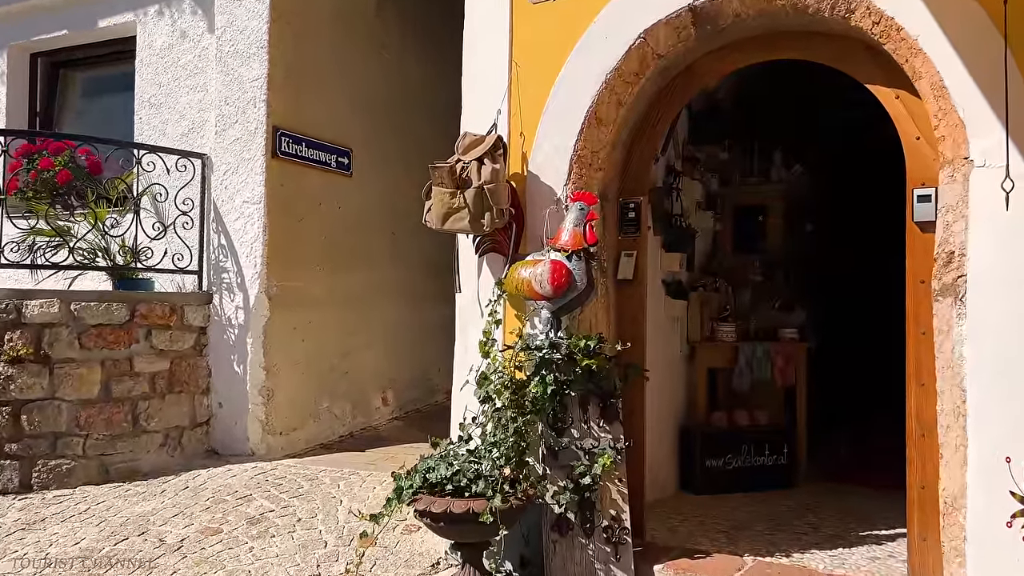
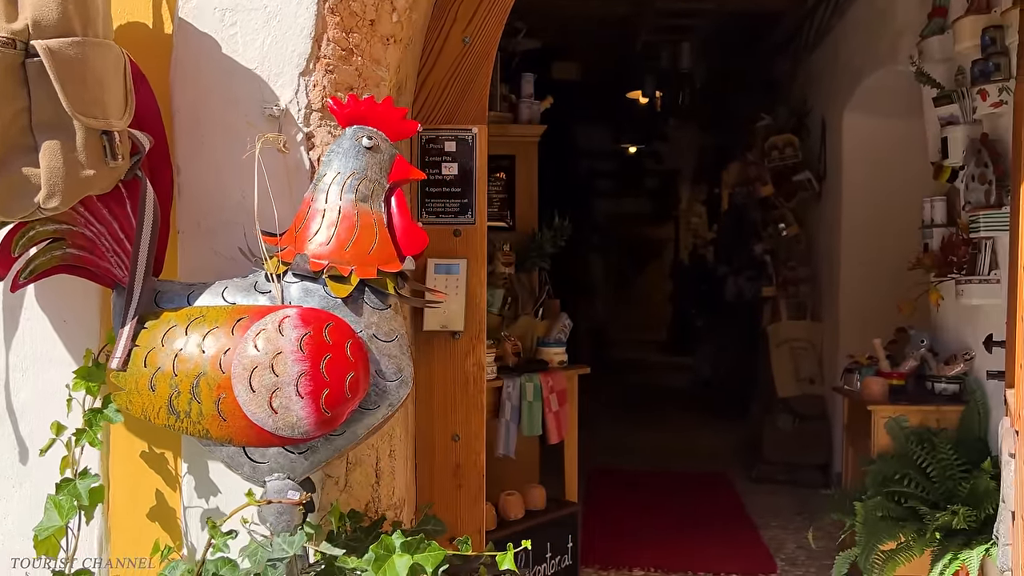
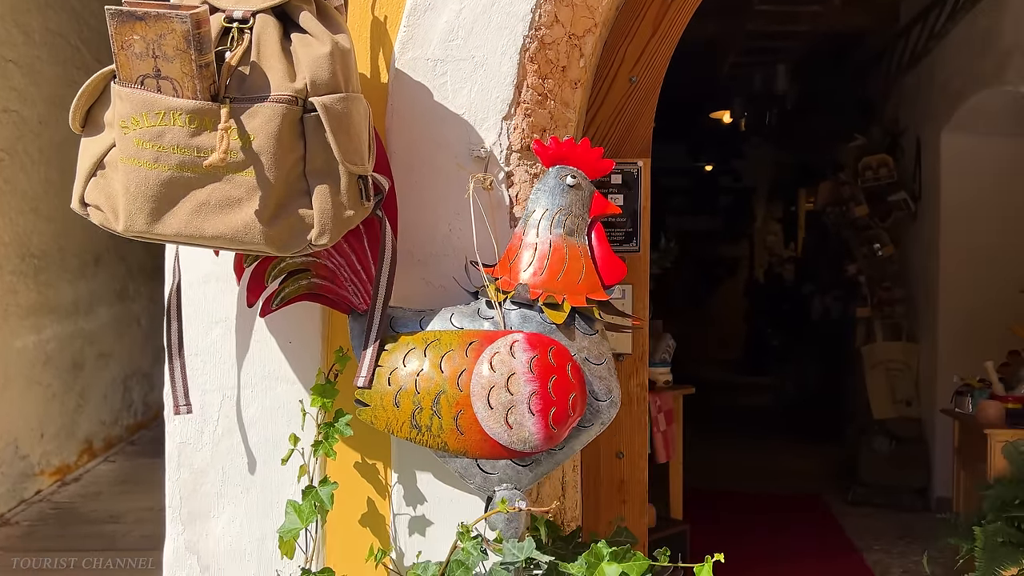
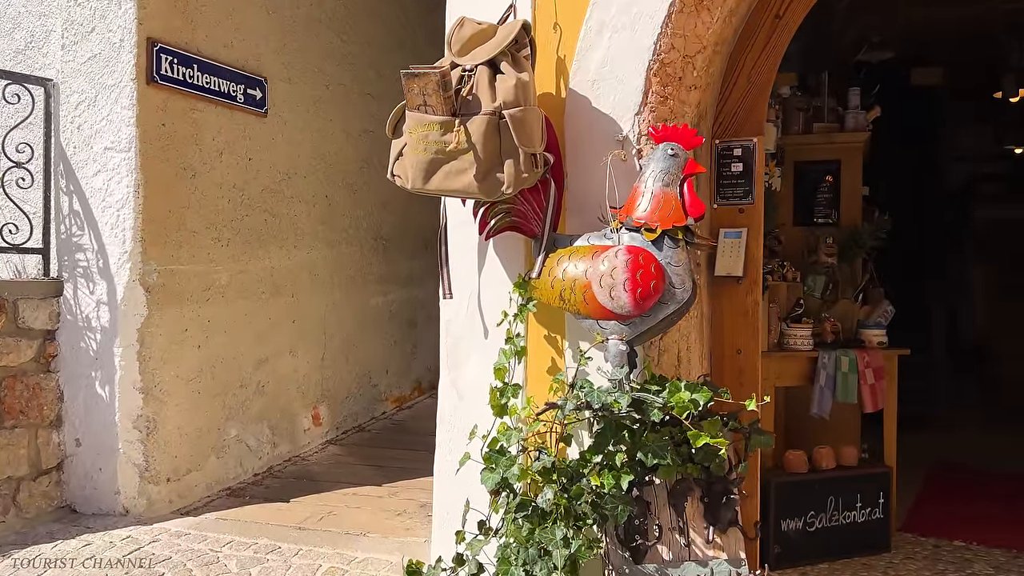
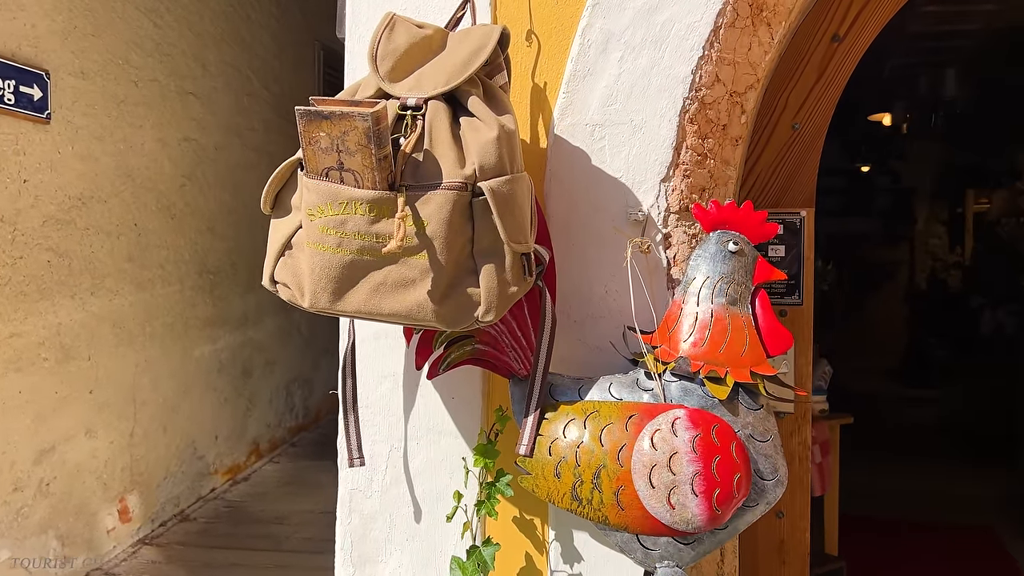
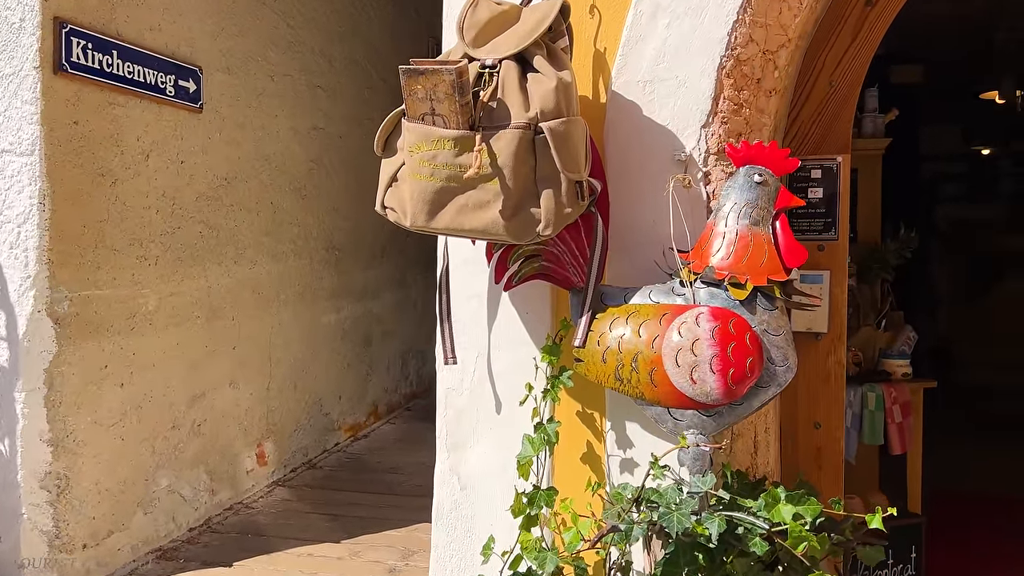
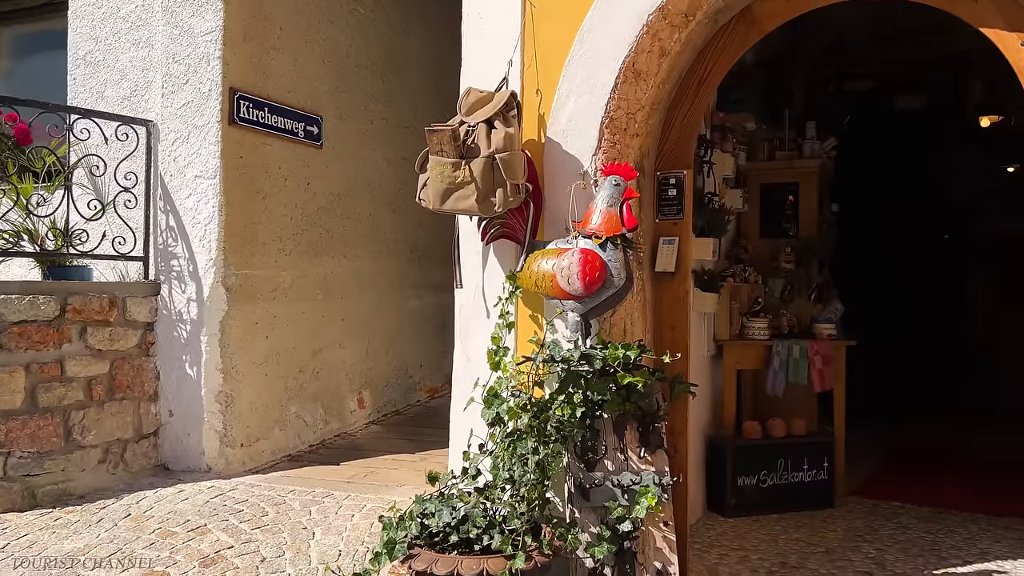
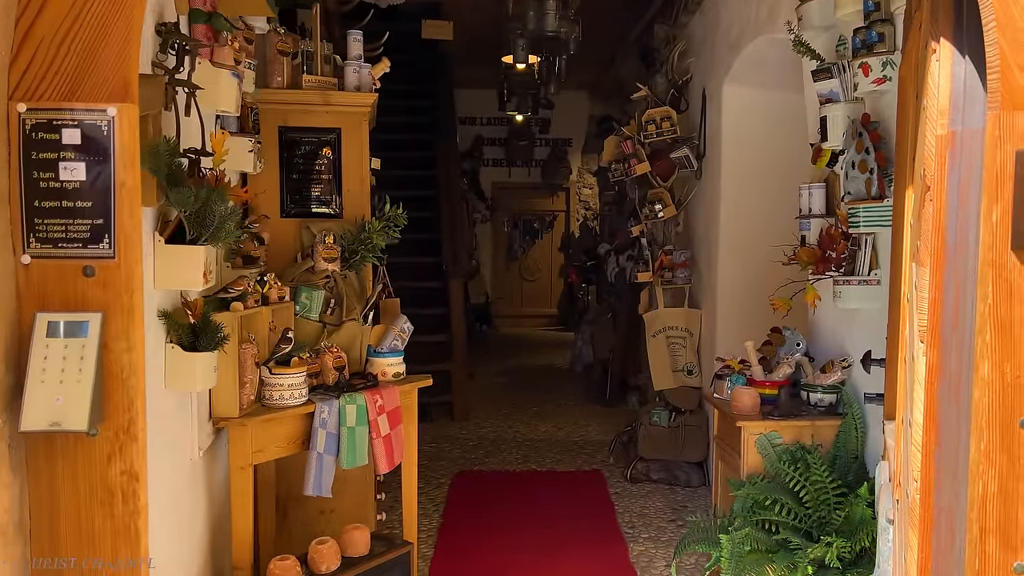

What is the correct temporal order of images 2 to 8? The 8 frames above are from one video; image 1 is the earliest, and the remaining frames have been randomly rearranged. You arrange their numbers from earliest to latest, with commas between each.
7, 4, 6, 5, 3, 2, 8
